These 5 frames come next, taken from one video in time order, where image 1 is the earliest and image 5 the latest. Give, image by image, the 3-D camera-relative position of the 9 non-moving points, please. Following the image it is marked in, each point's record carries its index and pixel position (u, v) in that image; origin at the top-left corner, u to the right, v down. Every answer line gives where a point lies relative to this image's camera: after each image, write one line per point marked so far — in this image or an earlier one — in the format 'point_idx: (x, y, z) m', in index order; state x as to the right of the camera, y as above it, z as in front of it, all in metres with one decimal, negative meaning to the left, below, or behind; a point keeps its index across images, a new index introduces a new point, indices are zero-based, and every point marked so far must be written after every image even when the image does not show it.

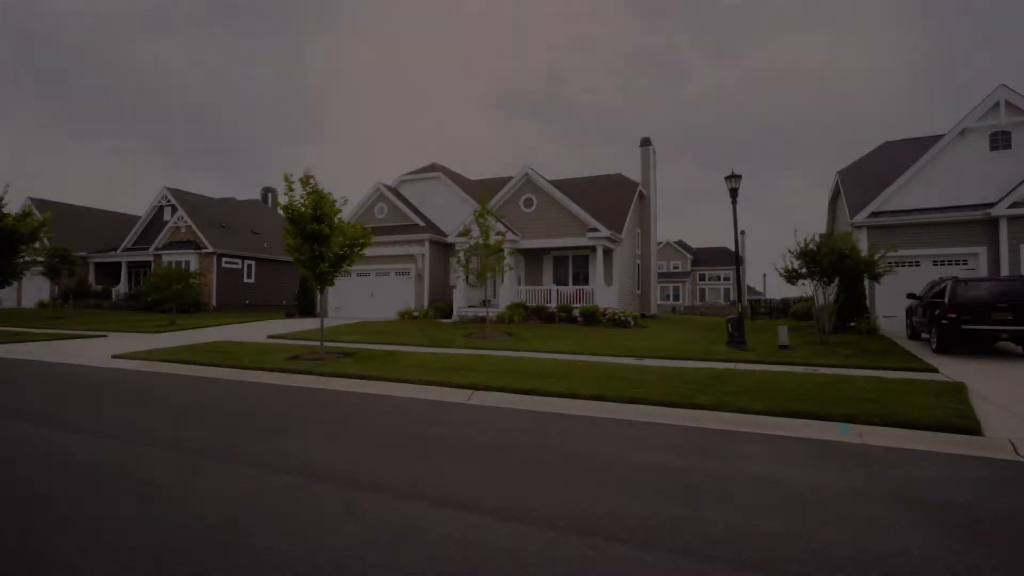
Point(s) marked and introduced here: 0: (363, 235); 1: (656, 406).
0: (-3.5, +1.3, +13.2) m
1: (+2.0, -1.7, +7.6) m
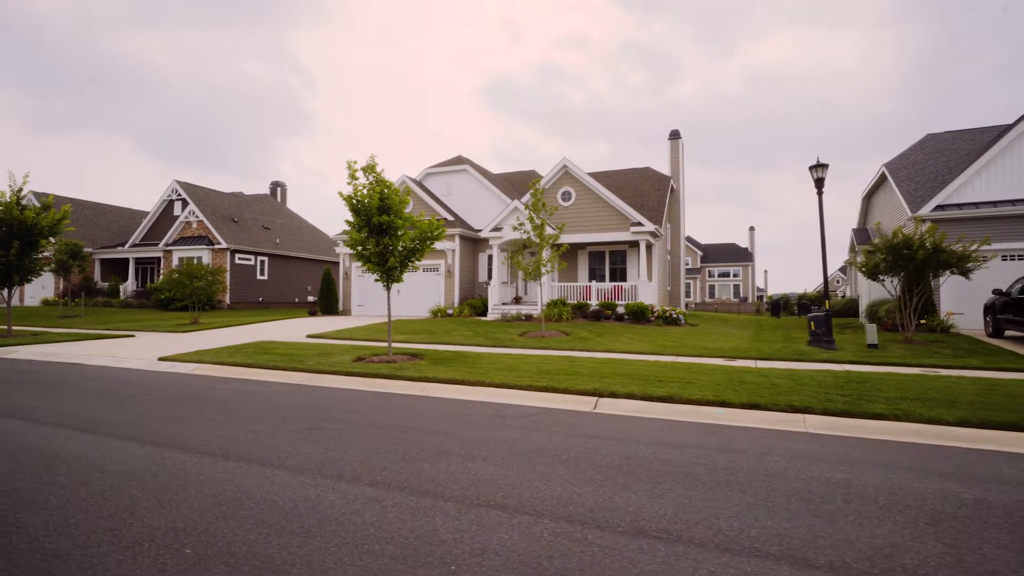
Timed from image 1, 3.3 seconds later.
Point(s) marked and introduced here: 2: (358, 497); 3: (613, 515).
0: (-1.7, +1.4, +12.3) m
1: (+3.9, -1.6, +6.8) m
2: (-1.0, -1.4, +3.8) m
3: (+0.6, -1.5, +3.6) m
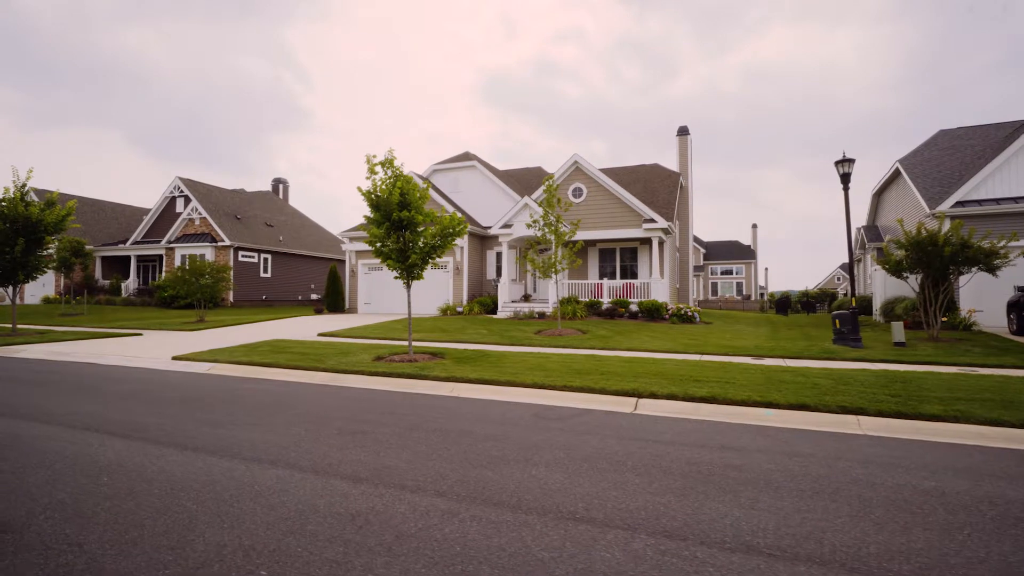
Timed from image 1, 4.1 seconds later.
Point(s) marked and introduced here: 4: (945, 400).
0: (-1.2, +1.4, +12.0) m
1: (+4.4, -1.6, +6.5) m
2: (-0.5, -1.4, +3.5) m
3: (+1.2, -1.4, +3.3) m
4: (+5.6, -1.5, +7.2) m
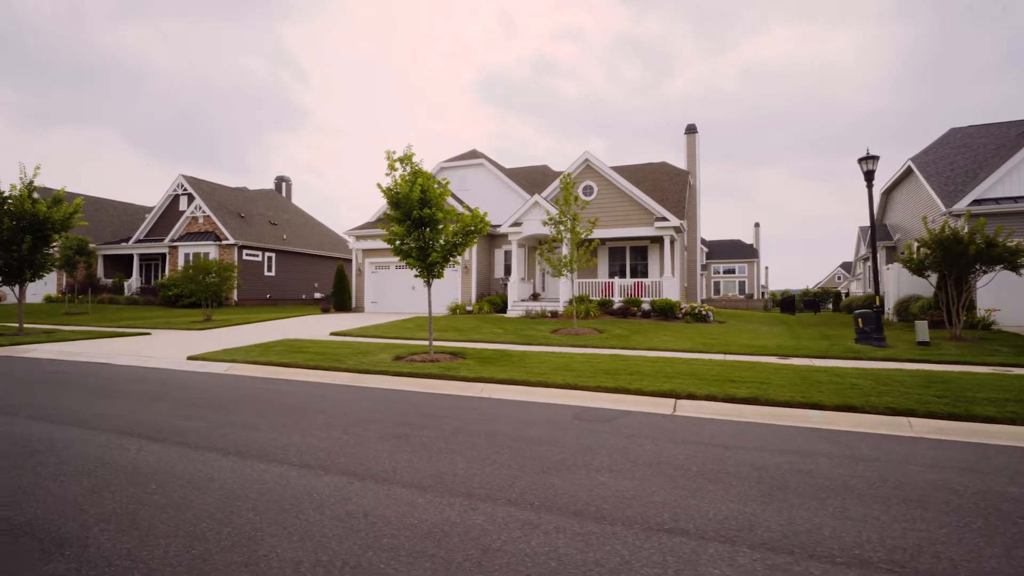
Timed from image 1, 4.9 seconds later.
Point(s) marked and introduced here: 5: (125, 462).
0: (-0.8, +1.4, +11.8) m
1: (+4.9, -1.6, +6.4) m
2: (0.0, -1.4, +3.3) m
3: (+1.7, -1.4, +3.1) m
4: (+6.1, -1.4, +7.0) m
5: (-3.1, -1.4, +4.5) m
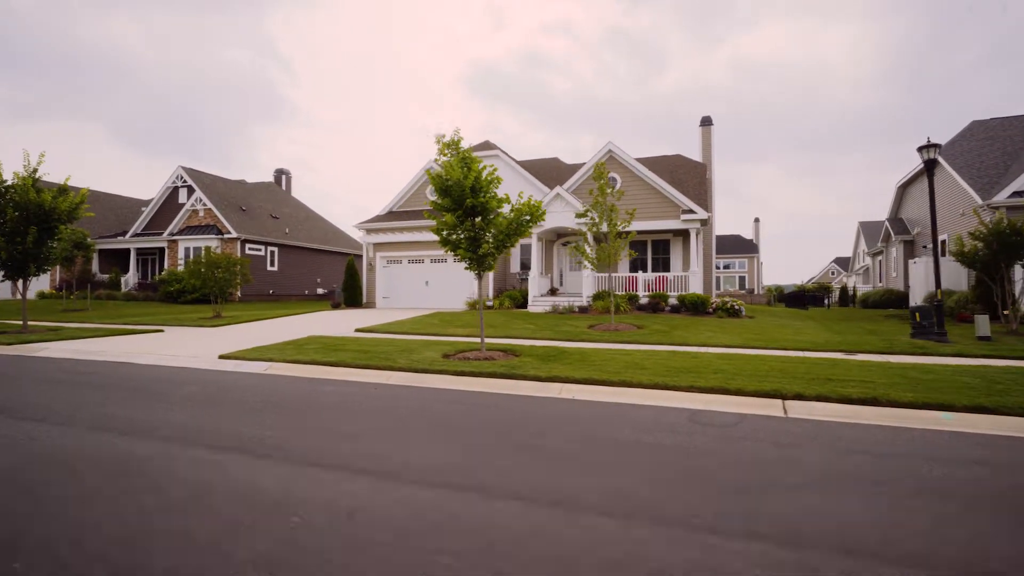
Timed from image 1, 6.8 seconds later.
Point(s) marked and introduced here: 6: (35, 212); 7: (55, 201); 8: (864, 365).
0: (+0.3, +1.6, +11.1) m
1: (+6.1, -1.5, +5.8) m
2: (+1.3, -1.3, +2.7) m
3: (+3.0, -1.3, +2.5) m
4: (+7.3, -1.3, +6.5) m
5: (-1.8, -1.3, +3.7) m
6: (-13.4, +2.1, +15.7) m
7: (-13.1, +2.5, +15.9) m
8: (+5.7, -1.2, +9.0) m
